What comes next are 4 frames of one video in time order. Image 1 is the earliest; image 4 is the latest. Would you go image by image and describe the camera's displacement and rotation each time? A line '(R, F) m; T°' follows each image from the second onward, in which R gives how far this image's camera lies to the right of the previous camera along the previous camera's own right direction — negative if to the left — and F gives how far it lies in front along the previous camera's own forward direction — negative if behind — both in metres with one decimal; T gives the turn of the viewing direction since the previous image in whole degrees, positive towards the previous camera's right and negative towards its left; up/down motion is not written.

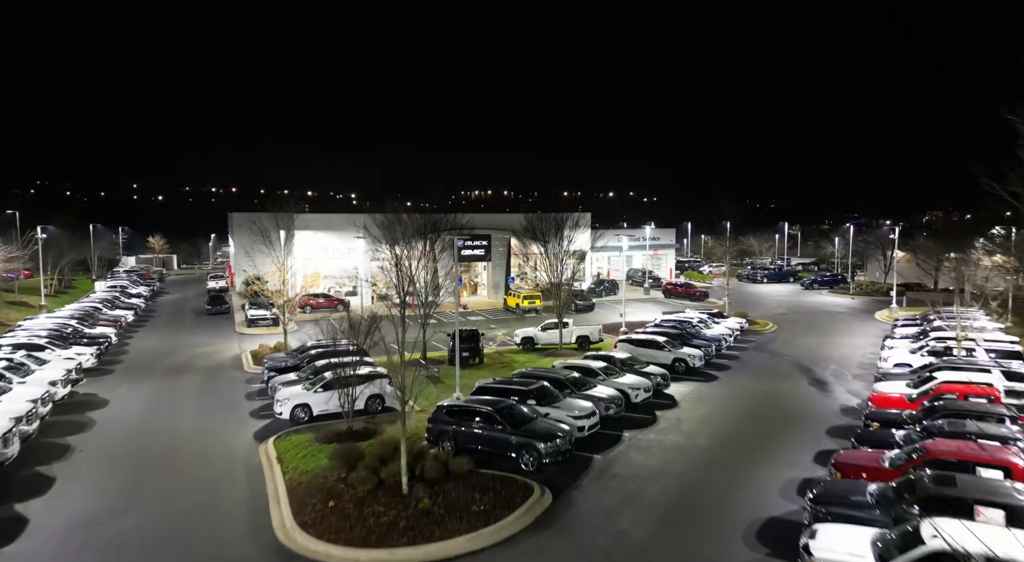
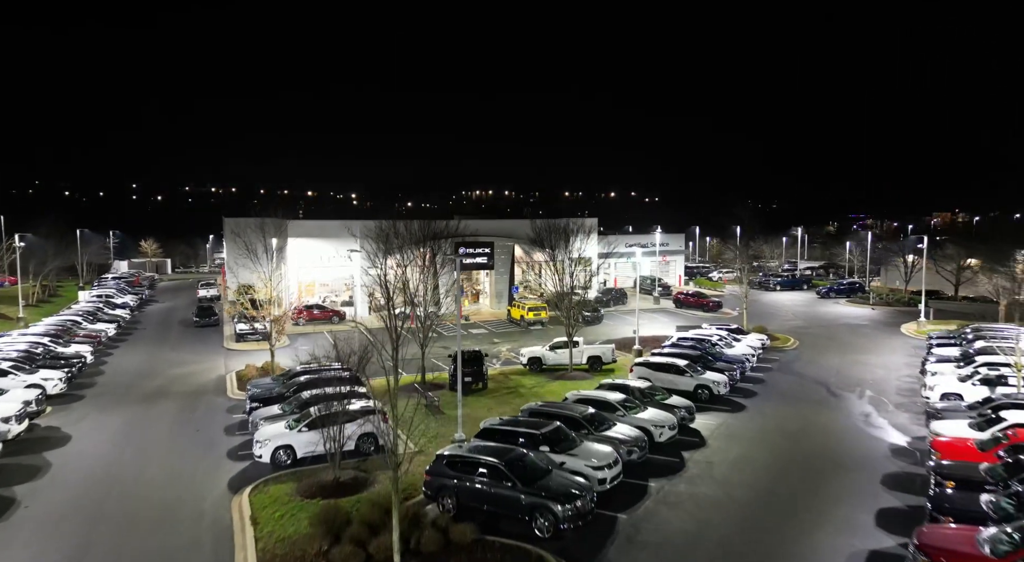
(-0.2, +2.0) m; 0°
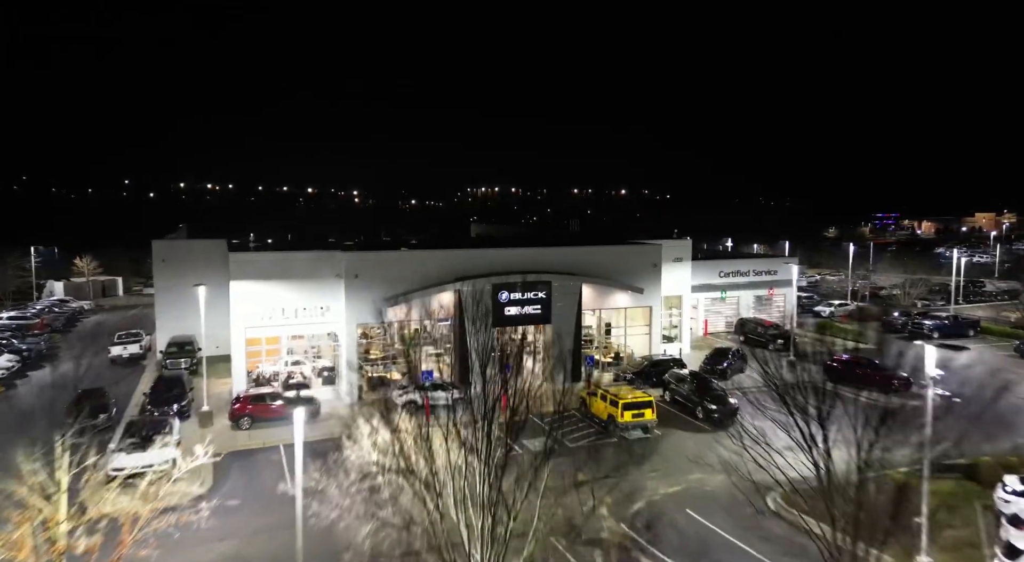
(-2.5, +14.7) m; 0°
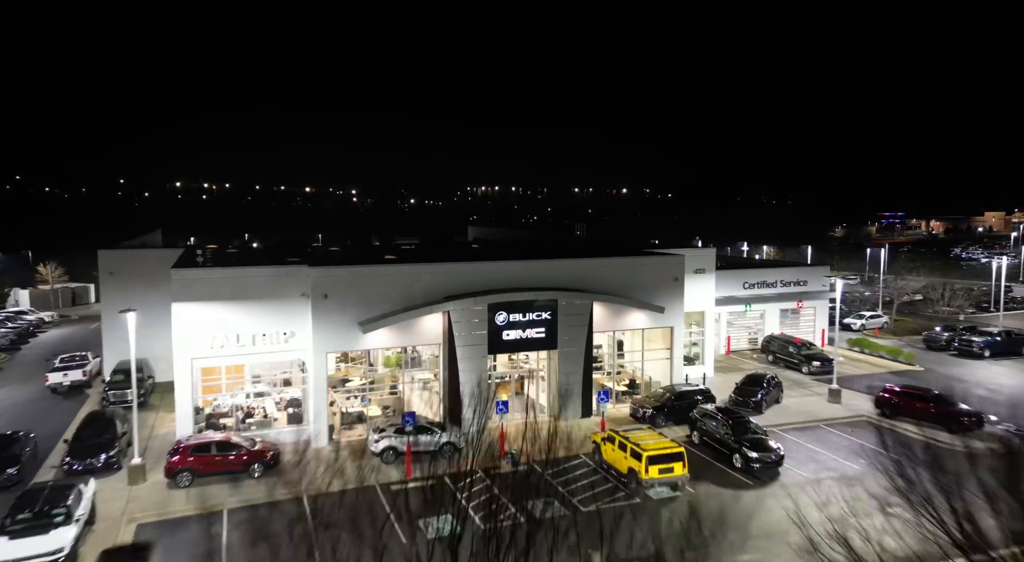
(0.0, +4.1) m; 0°
